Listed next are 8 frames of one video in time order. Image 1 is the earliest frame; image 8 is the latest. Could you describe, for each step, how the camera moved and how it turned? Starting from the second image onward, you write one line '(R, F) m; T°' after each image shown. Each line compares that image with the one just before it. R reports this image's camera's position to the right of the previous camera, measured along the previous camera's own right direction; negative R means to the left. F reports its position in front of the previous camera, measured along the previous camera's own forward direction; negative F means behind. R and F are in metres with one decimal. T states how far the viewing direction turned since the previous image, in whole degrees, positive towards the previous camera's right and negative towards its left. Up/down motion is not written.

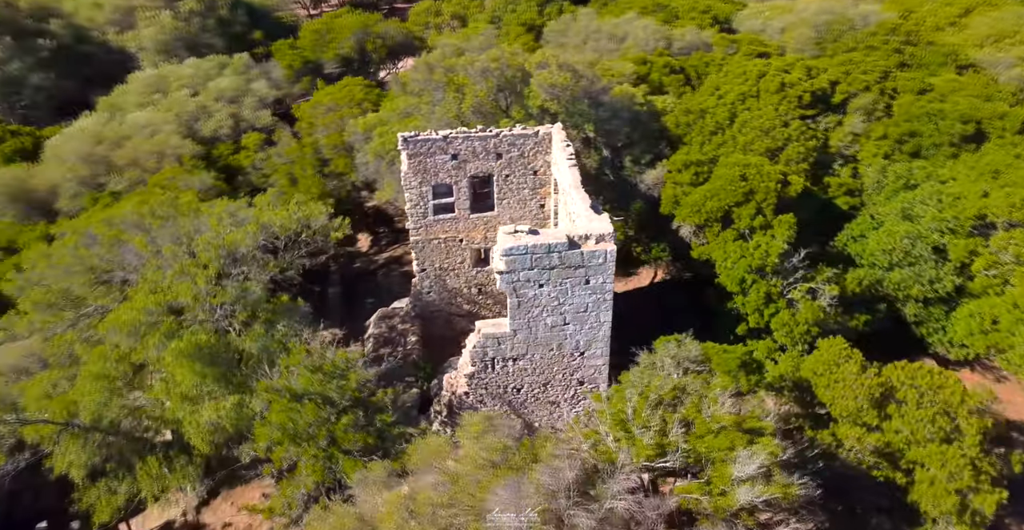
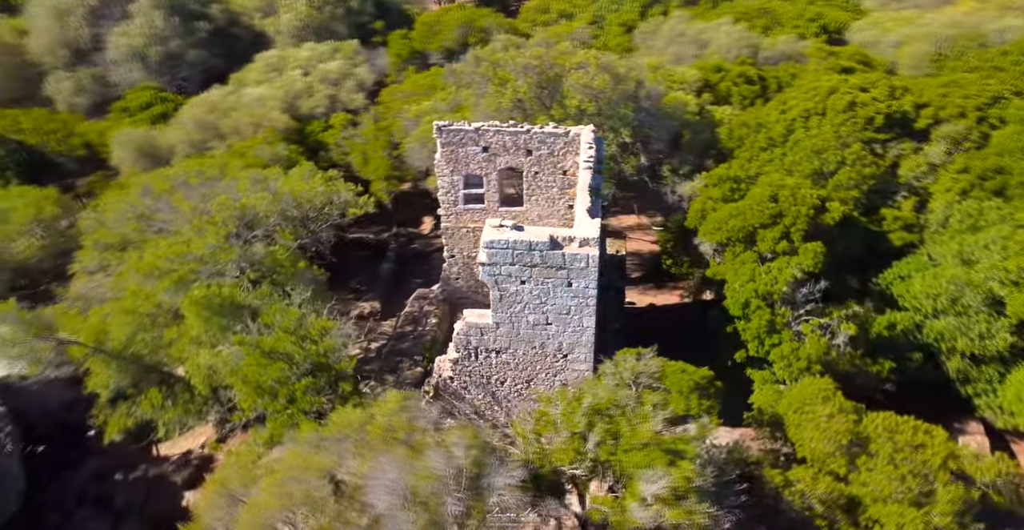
(+4.3, +0.1) m; -13°
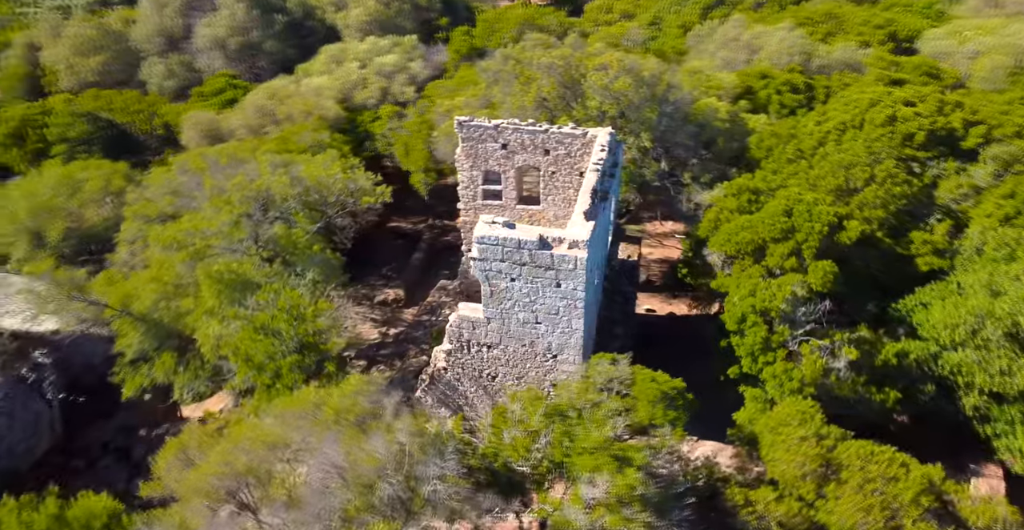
(+2.5, 0.0) m; -7°
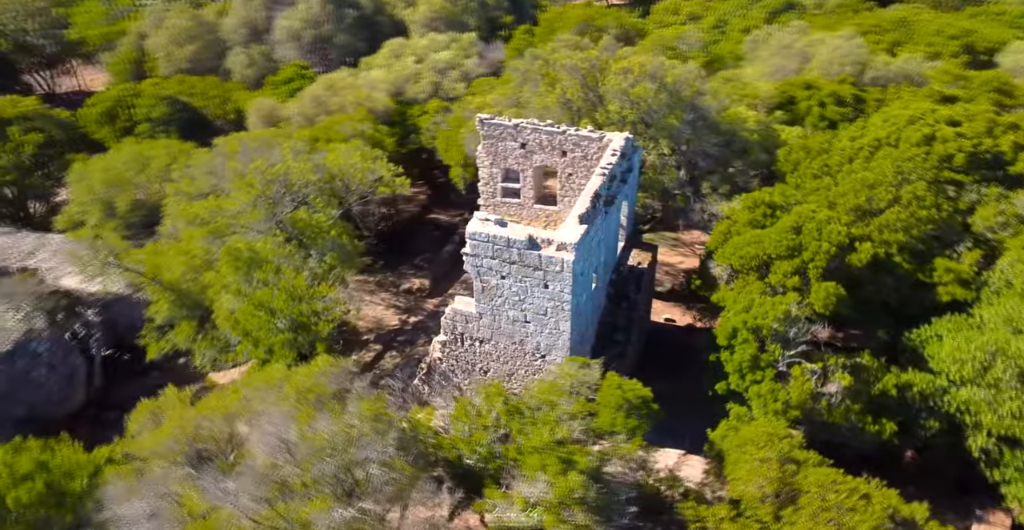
(+2.5, -0.1) m; -7°
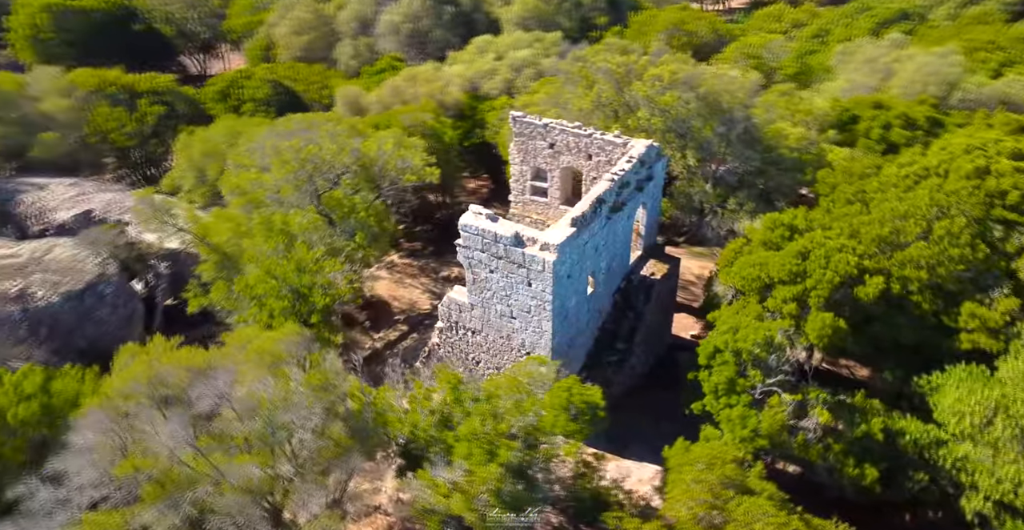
(+3.5, 0.0) m; -10°
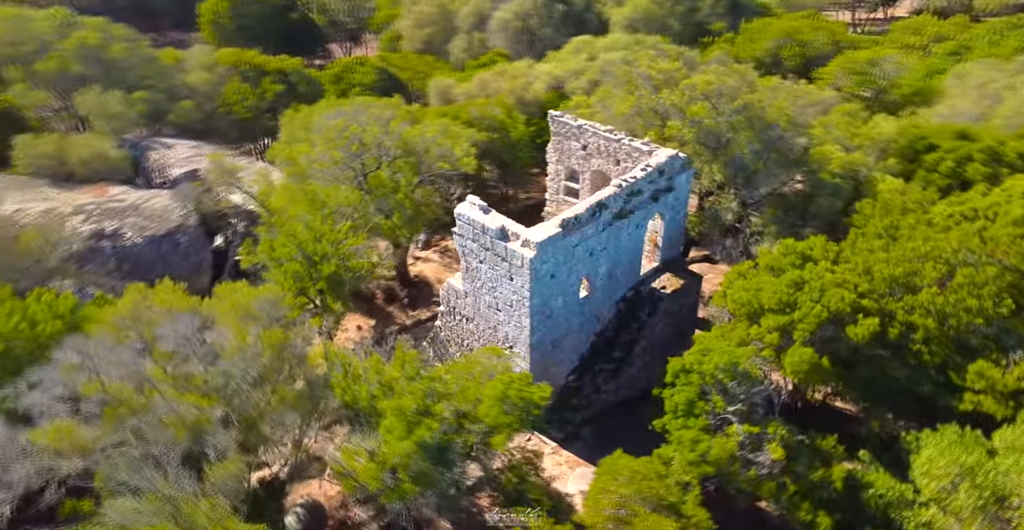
(+3.9, +0.1) m; -12°
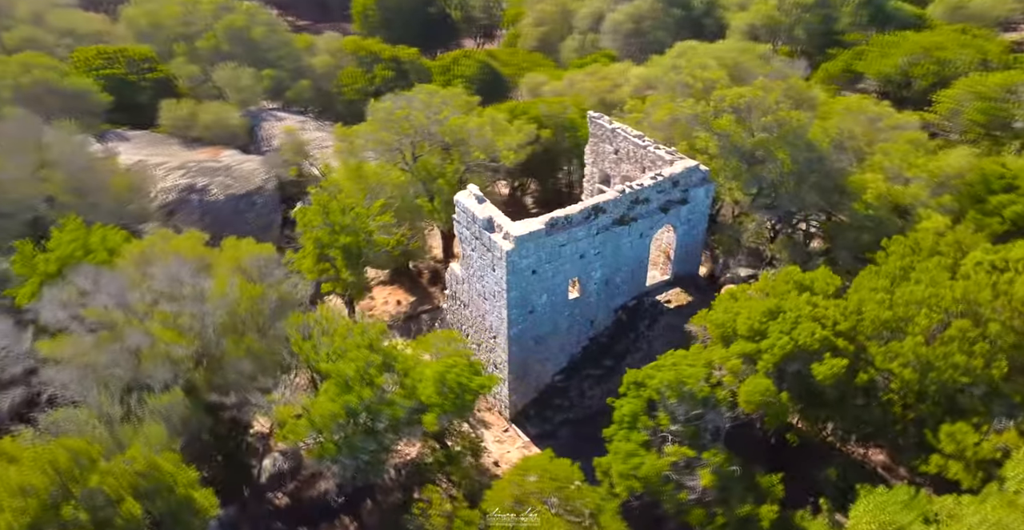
(+4.1, +0.1) m; -12°
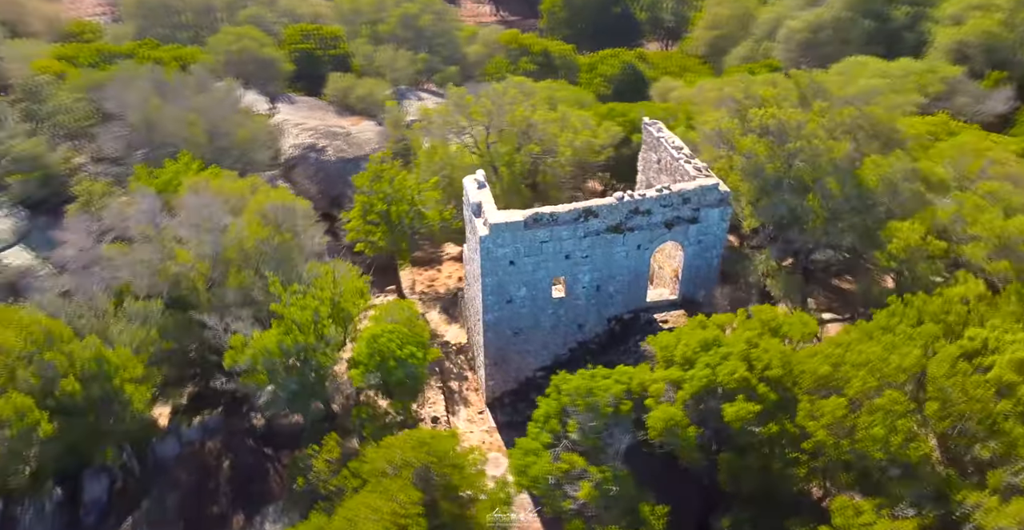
(+5.9, +0.4) m; -17°
